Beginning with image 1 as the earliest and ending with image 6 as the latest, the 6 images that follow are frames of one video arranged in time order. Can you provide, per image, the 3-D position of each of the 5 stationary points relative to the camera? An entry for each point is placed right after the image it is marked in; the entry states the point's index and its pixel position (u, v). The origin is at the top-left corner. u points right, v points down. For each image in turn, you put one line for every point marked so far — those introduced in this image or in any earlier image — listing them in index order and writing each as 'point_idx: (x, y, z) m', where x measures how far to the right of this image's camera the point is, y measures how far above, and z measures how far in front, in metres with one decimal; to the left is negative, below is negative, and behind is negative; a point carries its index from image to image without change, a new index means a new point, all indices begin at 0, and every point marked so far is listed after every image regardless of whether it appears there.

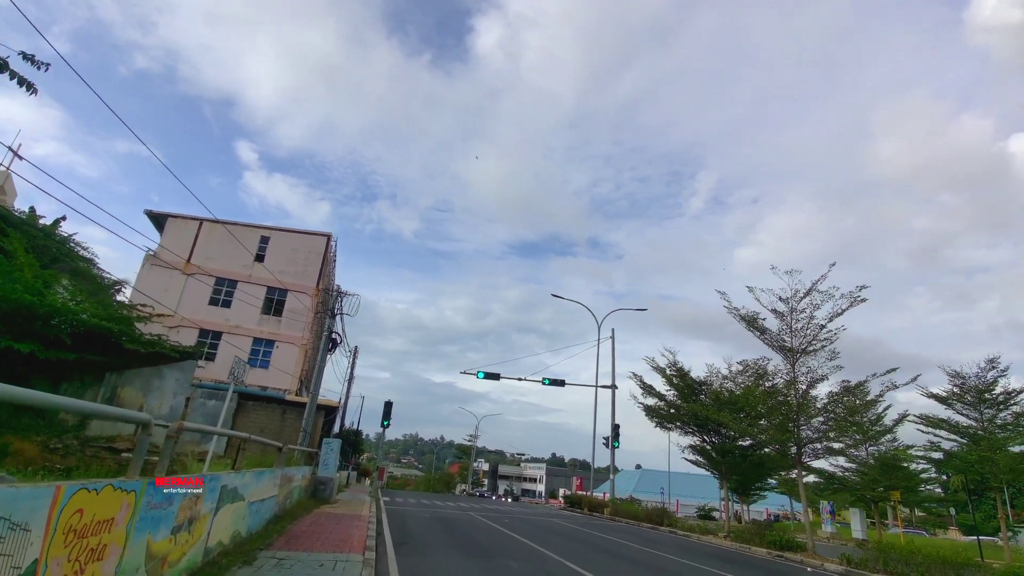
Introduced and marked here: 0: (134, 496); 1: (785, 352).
0: (-3.5, -2.0, +5.3) m
1: (+8.4, -2.0, +17.6) m
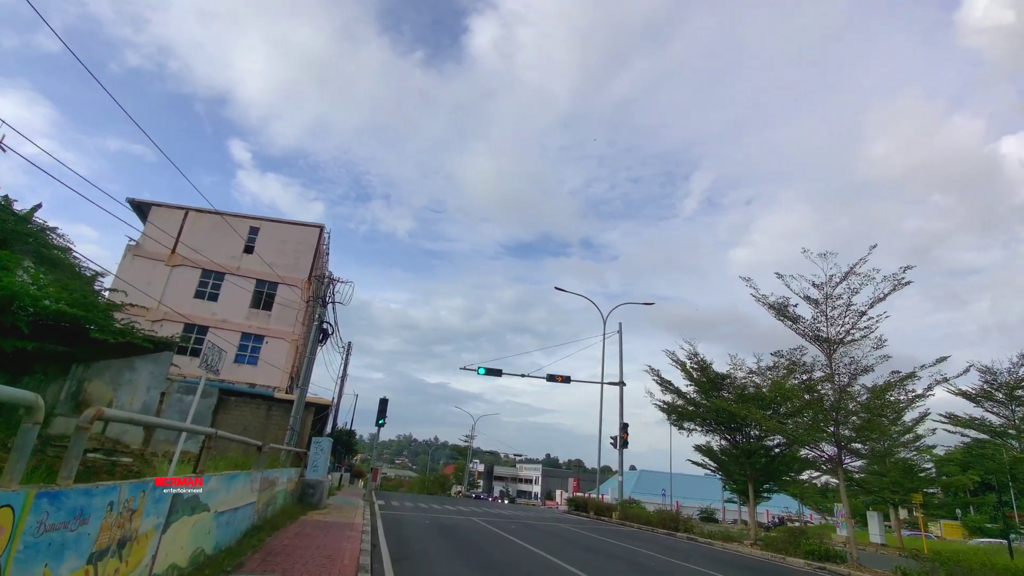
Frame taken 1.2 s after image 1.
0: (-3.2, -1.4, +3.6) m
1: (+8.7, -1.6, +16.0) m
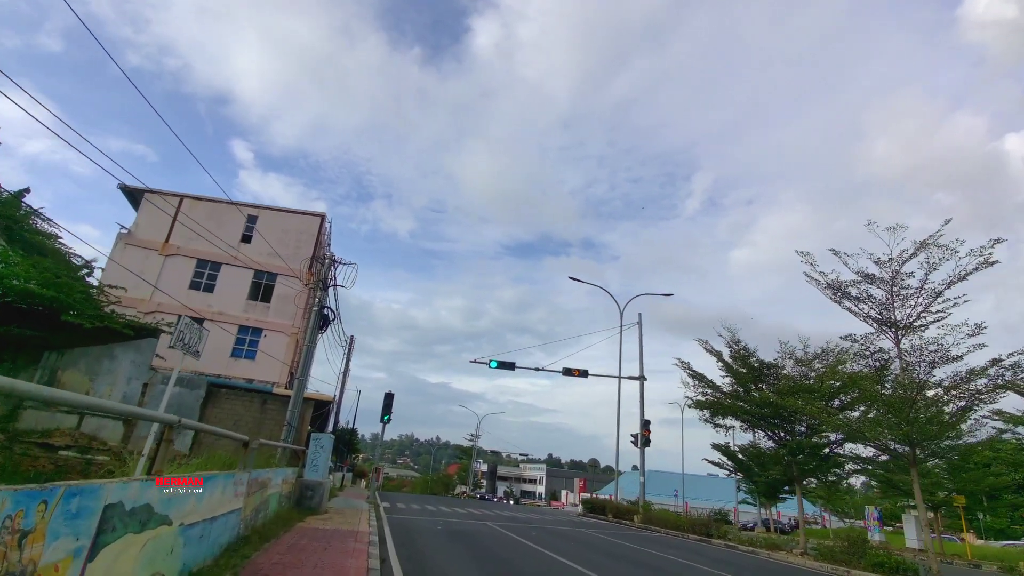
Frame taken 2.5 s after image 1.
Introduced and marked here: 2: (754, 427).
0: (-2.6, -0.8, +1.7) m
1: (+9.3, -1.0, +14.1) m
2: (+7.8, -4.5, +18.4) m
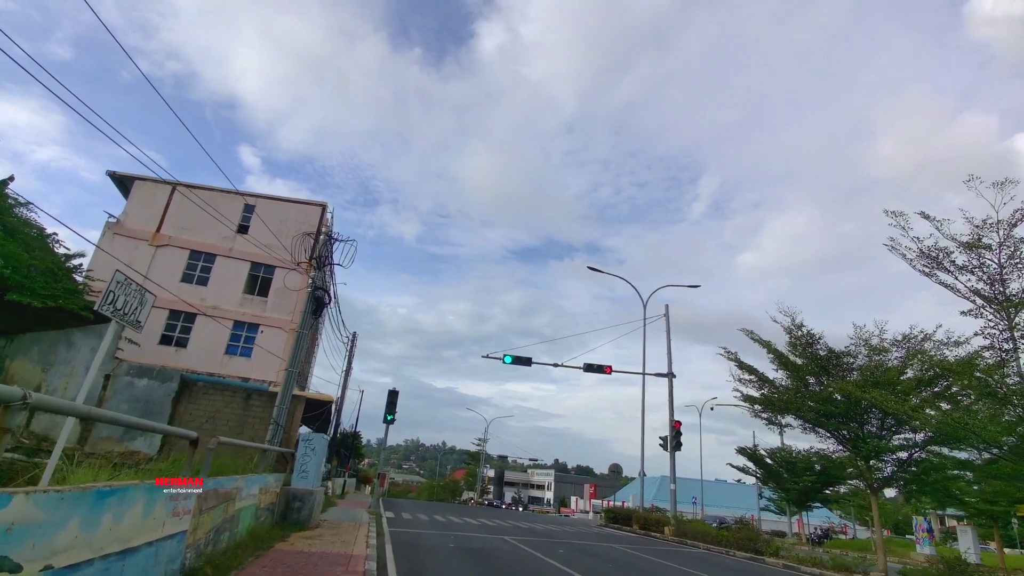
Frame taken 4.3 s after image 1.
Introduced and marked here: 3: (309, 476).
0: (-2.1, -0.1, -0.6) m
1: (+9.9, -0.3, +11.6) m
2: (+8.4, -3.9, +15.8) m
3: (-4.7, -4.4, +13.2) m
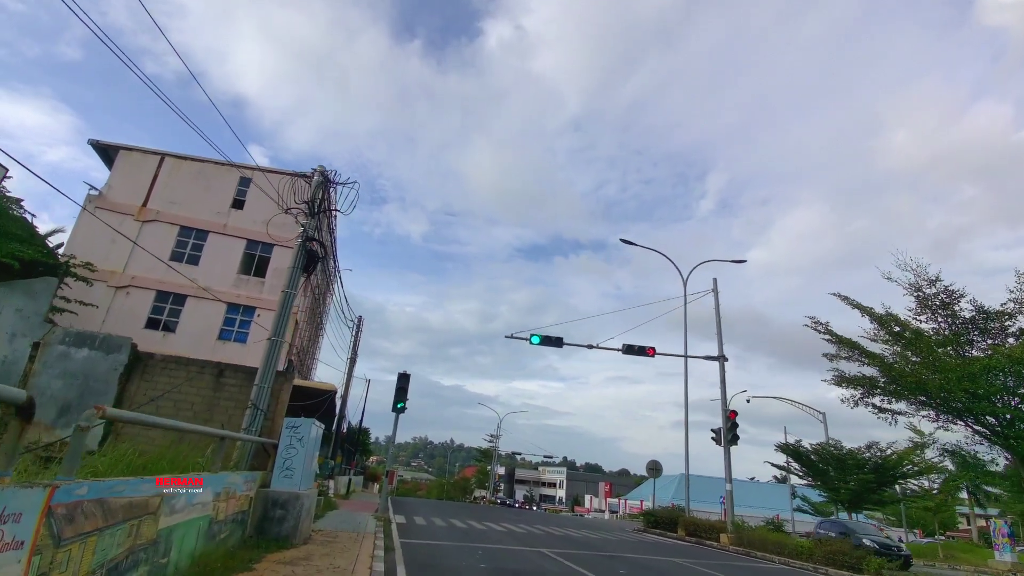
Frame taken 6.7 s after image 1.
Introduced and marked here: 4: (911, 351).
0: (-1.4, +0.9, -3.9) m
1: (+10.7, +0.8, +8.2) m
2: (+9.4, -2.7, +12.5) m
3: (-3.8, -3.3, +10.0) m
4: (+8.7, -1.3, +12.5) m
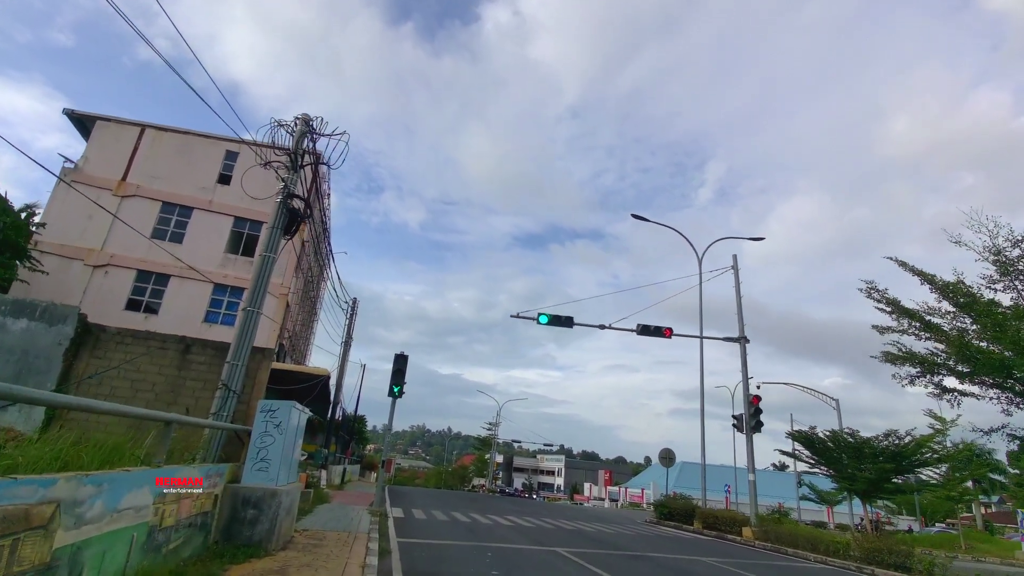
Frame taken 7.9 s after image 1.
0: (-1.1, +1.3, -5.5) m
1: (+11.0, +1.4, +6.6) m
2: (+9.6, -2.1, +10.9) m
3: (-3.5, -2.6, +8.4) m
4: (+9.0, -0.6, +10.9) m
